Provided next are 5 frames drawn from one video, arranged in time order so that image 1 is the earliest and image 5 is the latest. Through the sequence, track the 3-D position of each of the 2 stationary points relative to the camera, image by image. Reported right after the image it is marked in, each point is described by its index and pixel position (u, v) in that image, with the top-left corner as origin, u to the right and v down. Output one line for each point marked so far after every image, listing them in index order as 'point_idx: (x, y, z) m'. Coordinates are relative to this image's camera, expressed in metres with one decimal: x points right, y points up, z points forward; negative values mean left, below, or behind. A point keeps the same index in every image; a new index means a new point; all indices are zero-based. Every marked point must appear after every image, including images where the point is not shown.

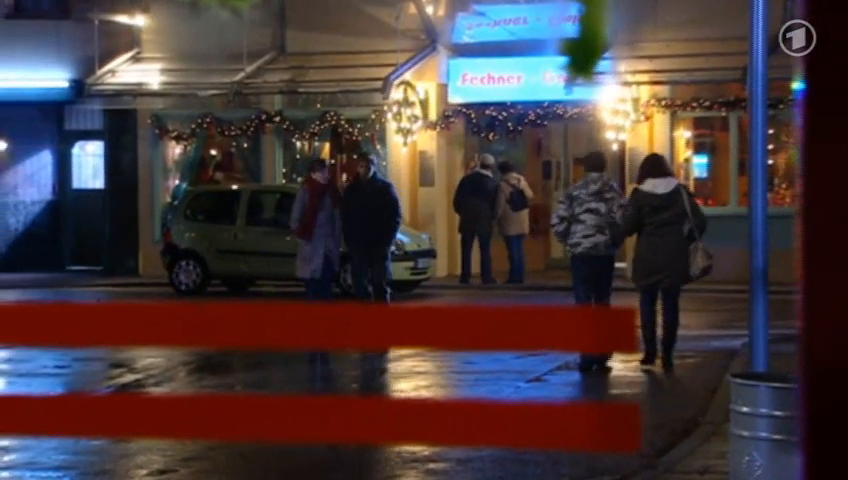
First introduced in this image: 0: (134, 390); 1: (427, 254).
0: (-2.6, -1.4, +15.3) m
1: (0.0, -0.2, +18.6) m
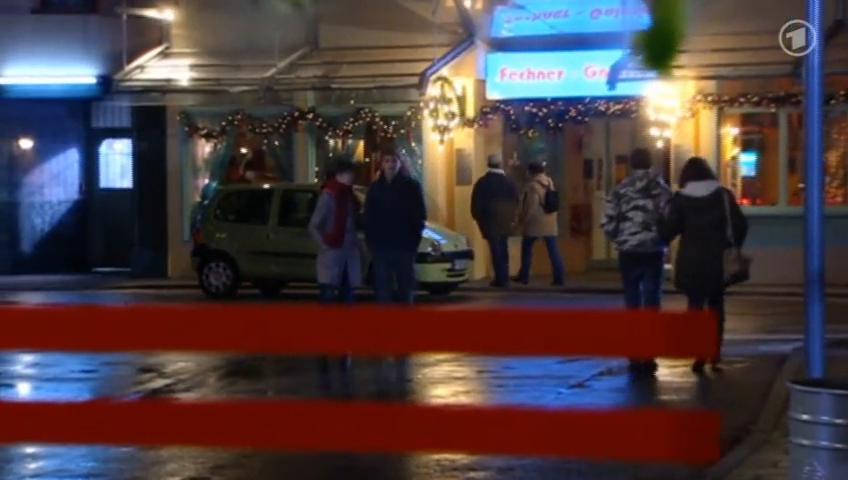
0: (-2.3, -1.4, +14.7) m
1: (+0.4, -0.2, +18.0) m
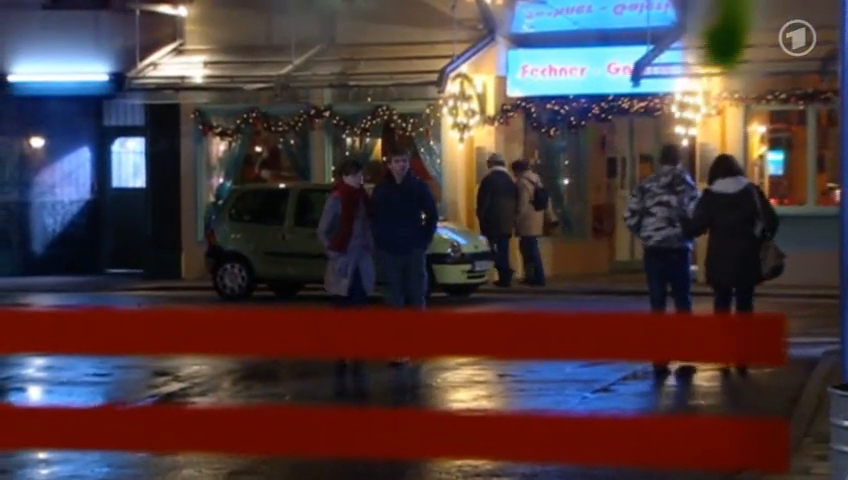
0: (-2.1, -1.4, +14.3) m
1: (+0.6, -0.2, +17.6) m
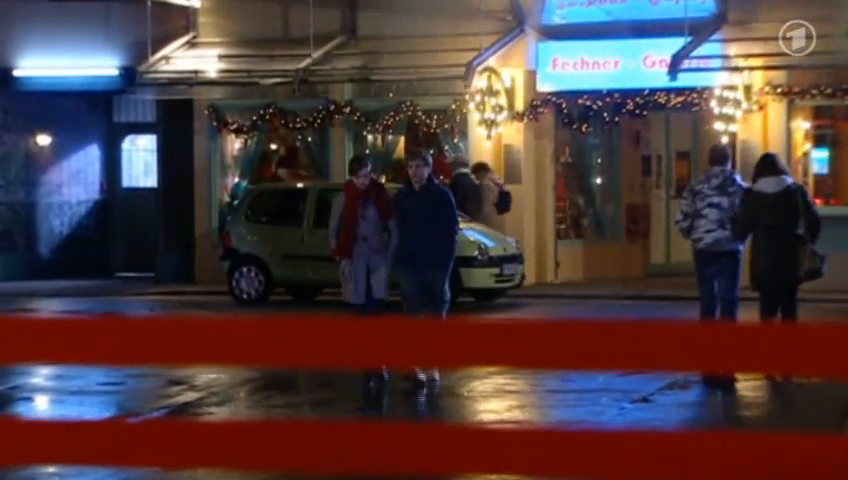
0: (-1.9, -1.4, +13.5) m
1: (+0.9, -0.2, +16.7) m
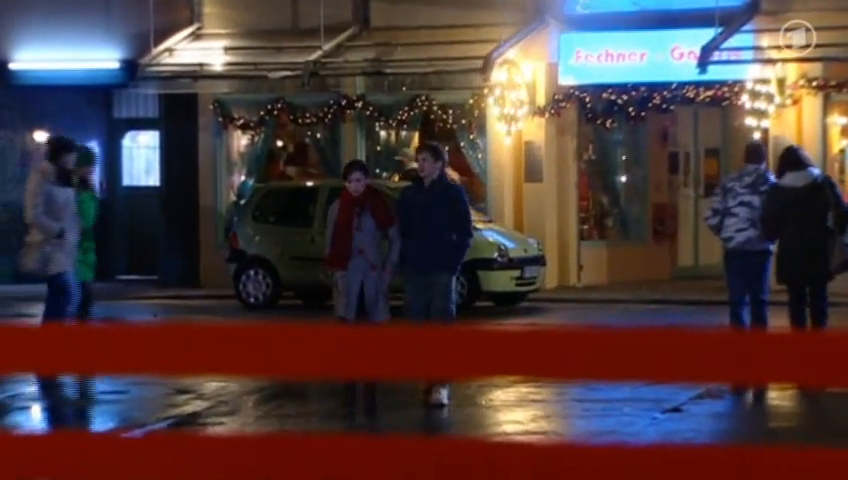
0: (-1.7, -1.4, +12.7) m
1: (+1.1, -0.2, +15.9) m
